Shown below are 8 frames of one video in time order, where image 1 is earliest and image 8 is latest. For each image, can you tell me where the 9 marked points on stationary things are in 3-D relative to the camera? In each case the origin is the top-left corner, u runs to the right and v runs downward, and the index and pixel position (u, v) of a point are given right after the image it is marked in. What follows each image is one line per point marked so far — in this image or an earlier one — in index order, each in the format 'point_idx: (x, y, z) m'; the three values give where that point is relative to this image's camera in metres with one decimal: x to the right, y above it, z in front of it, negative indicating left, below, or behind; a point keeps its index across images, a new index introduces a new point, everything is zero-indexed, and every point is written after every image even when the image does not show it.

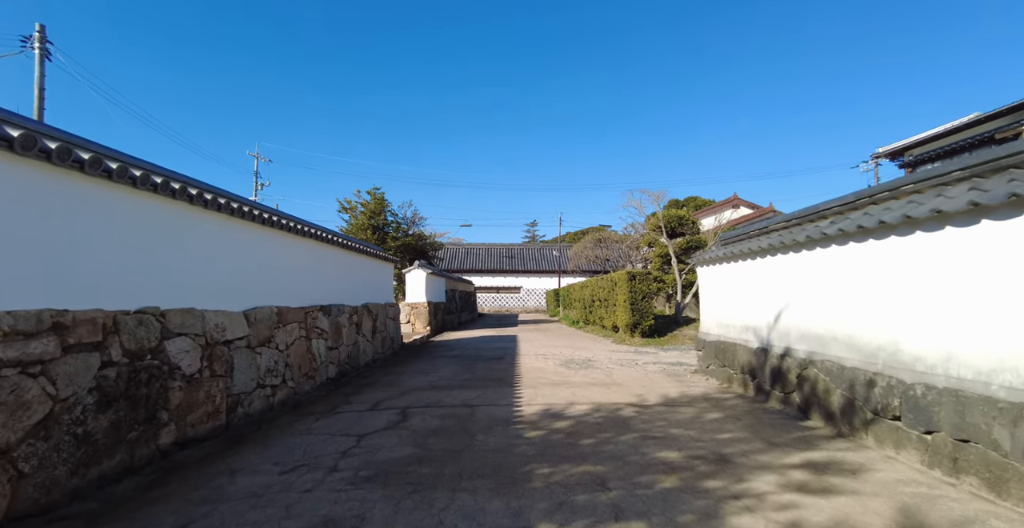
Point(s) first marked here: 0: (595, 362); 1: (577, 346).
0: (+1.4, -1.6, +7.9) m
1: (+1.4, -1.8, +10.5) m
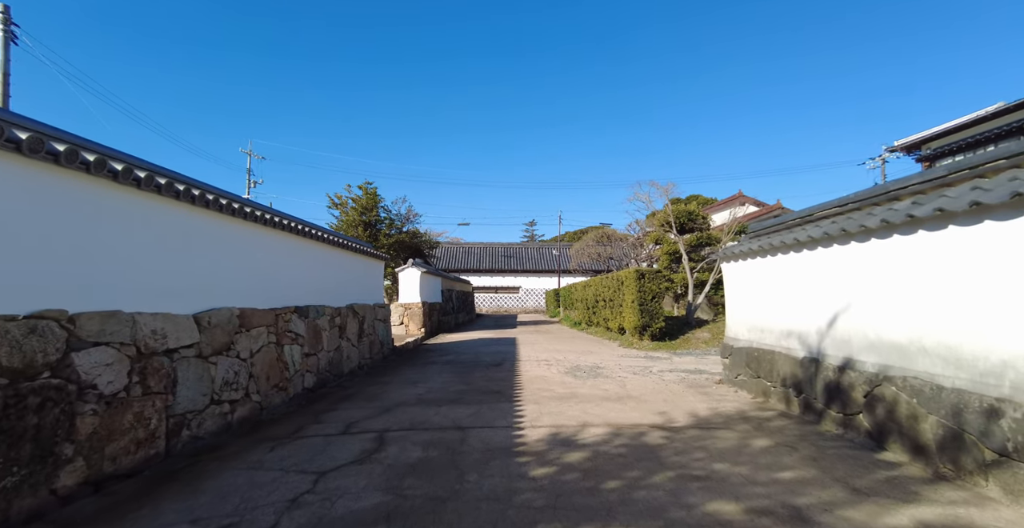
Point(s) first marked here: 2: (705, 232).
0: (+1.4, -1.6, +7.1) m
1: (+1.4, -1.7, +9.7) m
2: (+5.2, +0.9, +13.2) m
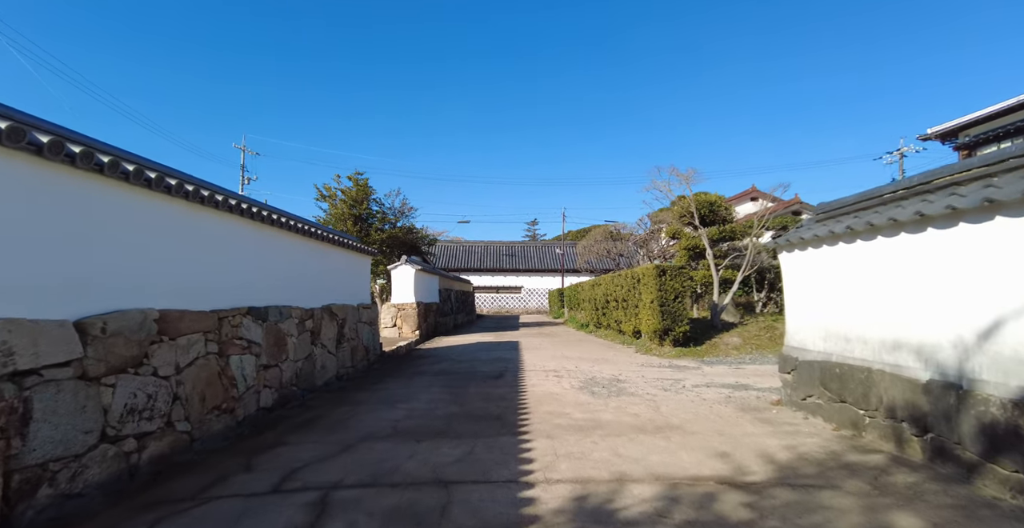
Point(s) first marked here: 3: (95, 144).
0: (+1.4, -1.5, +5.9) m
1: (+1.4, -1.7, +8.5) m
2: (+5.3, +1.0, +12.0) m
3: (-2.8, +0.8, +3.2) m
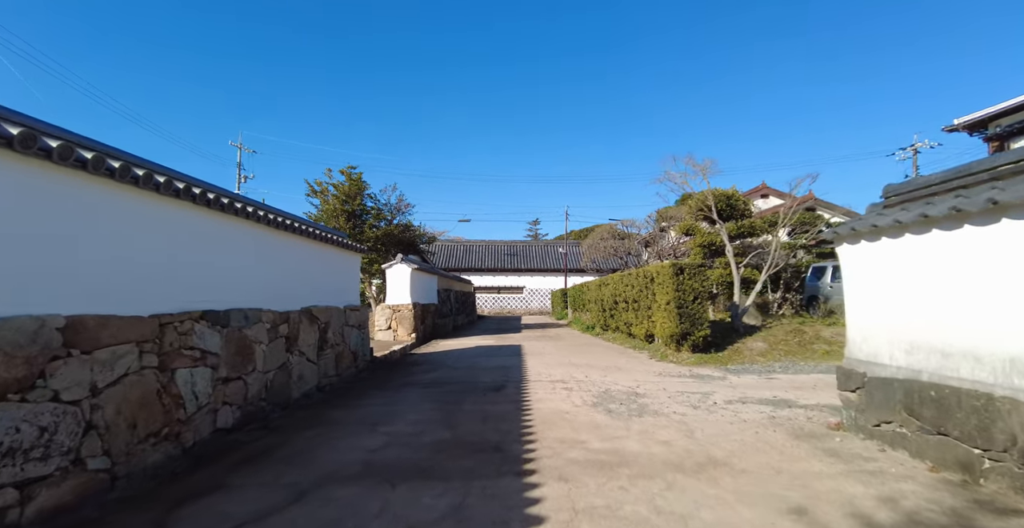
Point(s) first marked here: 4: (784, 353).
0: (+1.4, -1.4, +5.1) m
1: (+1.5, -1.6, +7.7) m
2: (+5.3, +1.0, +11.2) m
3: (-2.7, +0.8, +2.4) m
4: (+4.4, -1.4, +7.8) m
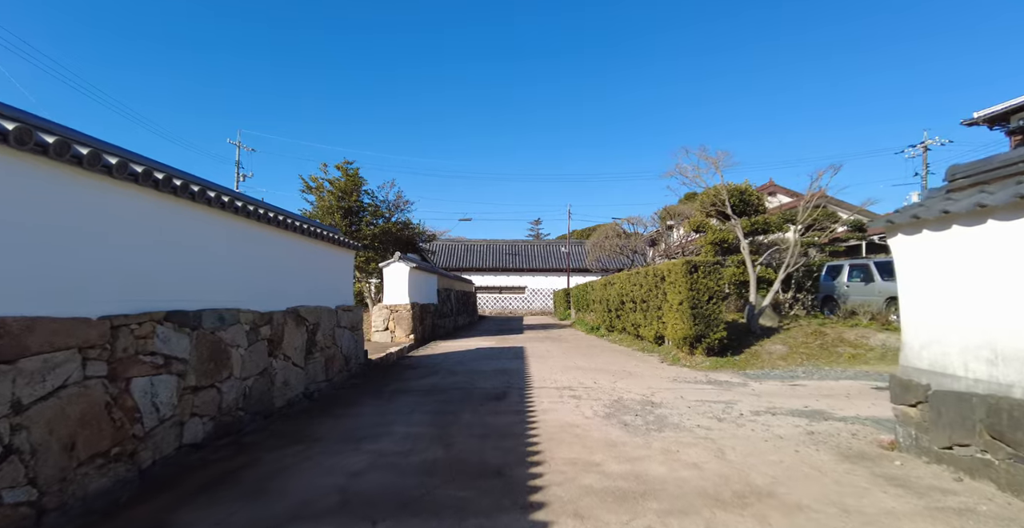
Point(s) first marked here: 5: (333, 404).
0: (+1.4, -1.4, +4.6) m
1: (+1.5, -1.6, +7.2) m
2: (+5.4, +1.1, +10.7) m
3: (-2.7, +0.9, +1.9) m
4: (+4.4, -1.4, +7.3) m
5: (-2.1, -1.7, +5.8) m
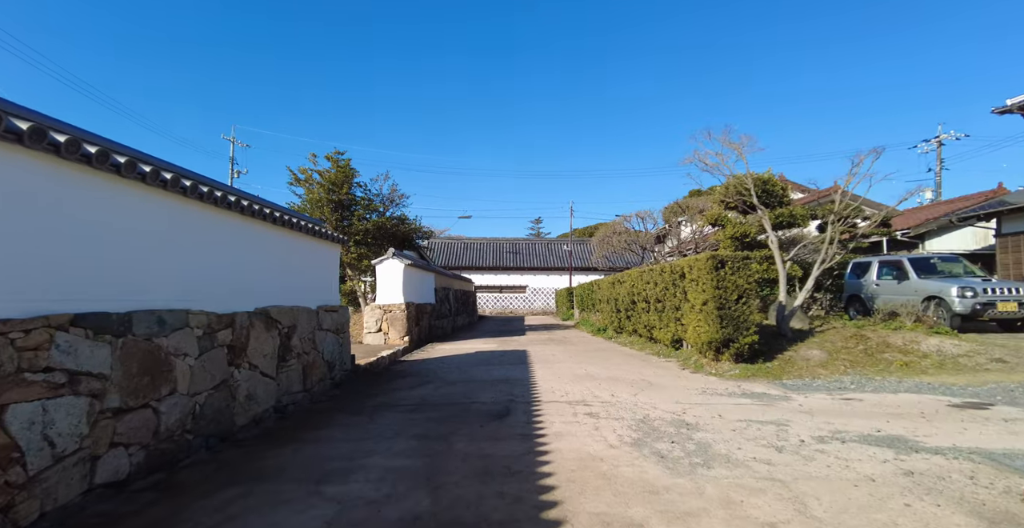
0: (+1.5, -1.3, +3.7) m
1: (+1.6, -1.5, +6.3) m
2: (+5.4, +1.1, +9.8) m
3: (-2.7, +1.0, +1.0) m
4: (+4.5, -1.3, +6.4) m
5: (-2.1, -1.6, +4.9) m
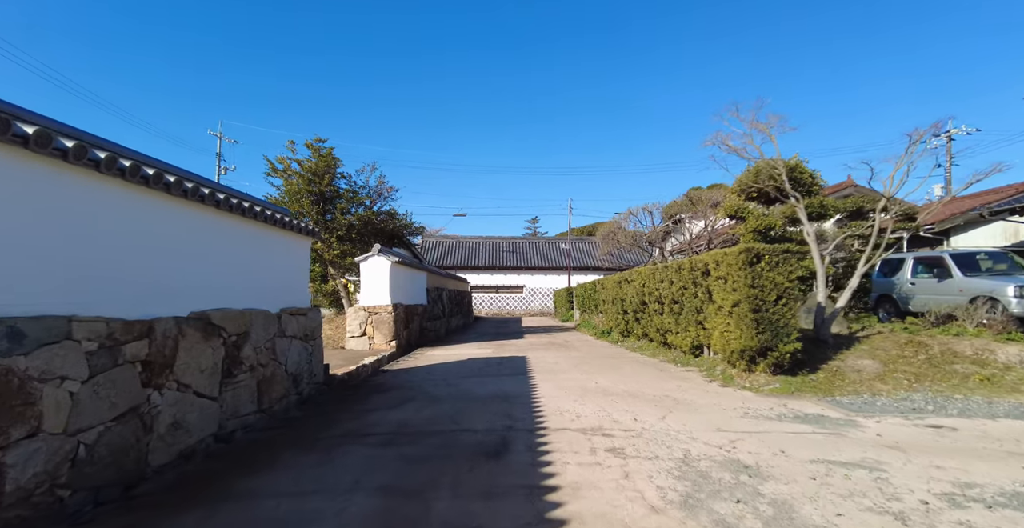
0: (+1.5, -1.3, +2.6) m
1: (+1.5, -1.4, +5.2) m
2: (+5.4, +1.2, +8.7) m
3: (-2.7, +1.0, -0.1) m
4: (+4.4, -1.3, +5.4) m
5: (-2.1, -1.5, +3.8) m
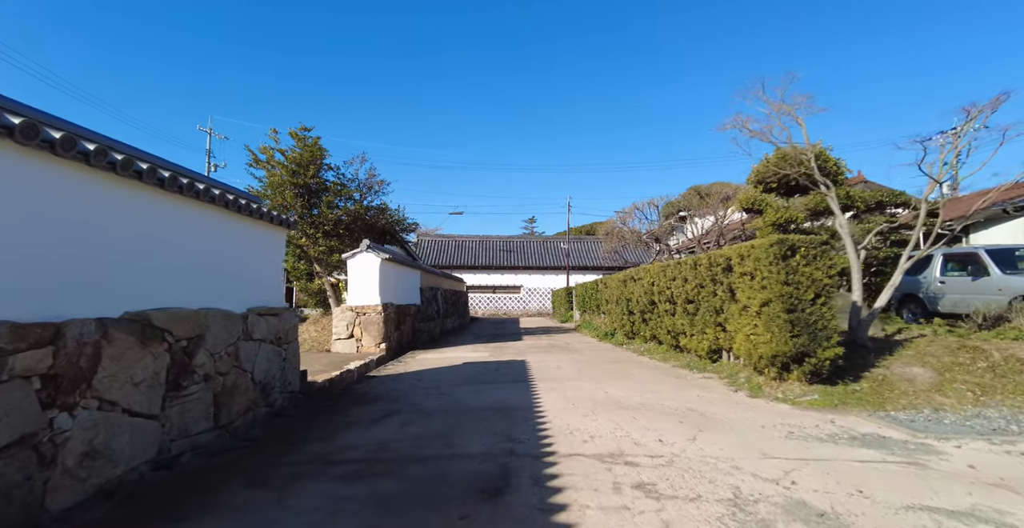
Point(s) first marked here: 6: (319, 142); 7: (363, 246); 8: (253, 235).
0: (+1.5, -1.2, +1.9) m
1: (+1.5, -1.4, +4.5) m
2: (+5.4, +1.3, +8.0) m
3: (-2.6, +1.1, -0.9) m
4: (+4.4, -1.2, +4.6) m
5: (-2.1, -1.4, +3.0) m
6: (-4.6, +2.9, +11.7) m
7: (-3.2, +0.4, +10.4) m
8: (-2.9, +0.3, +5.5) m
